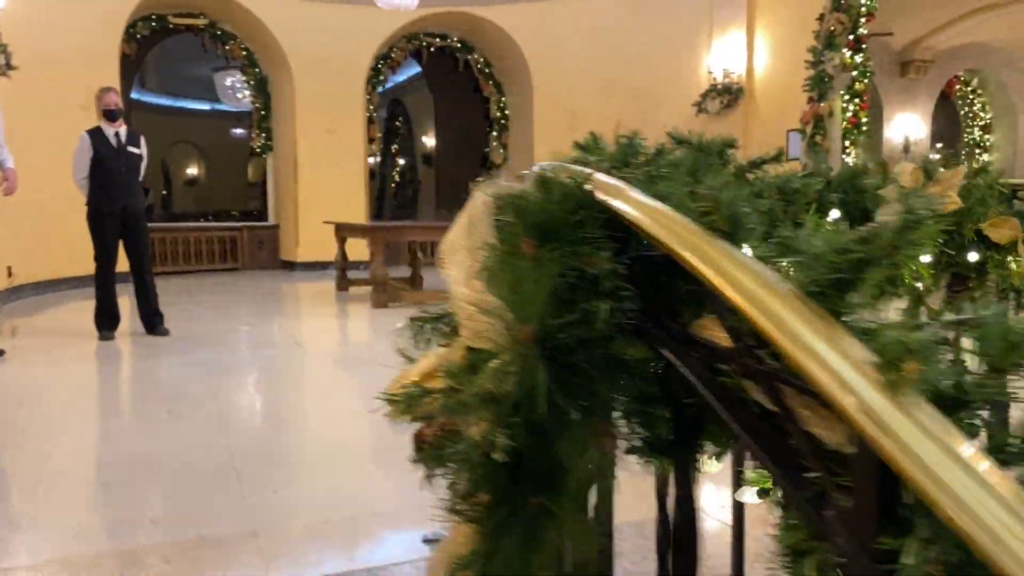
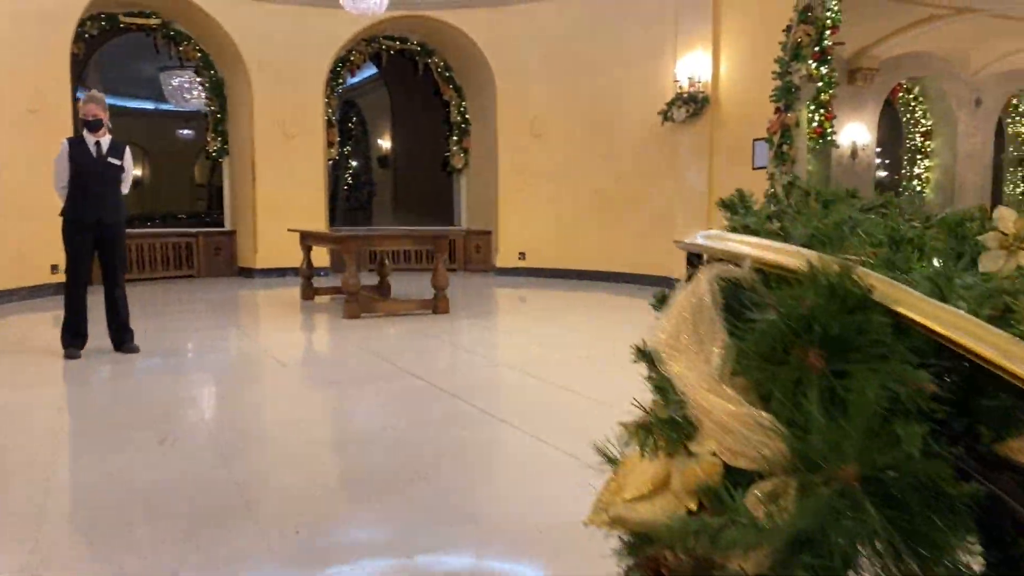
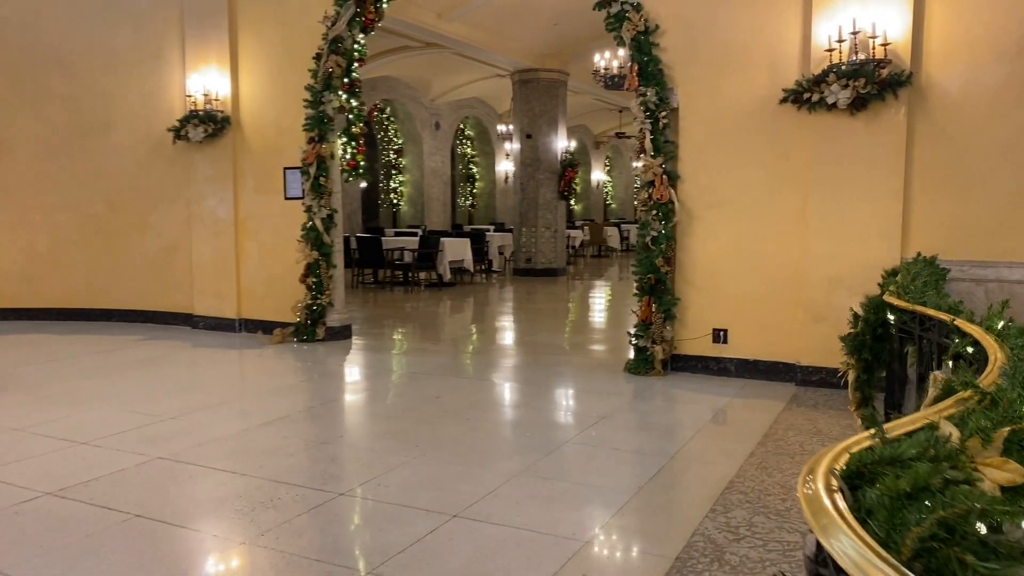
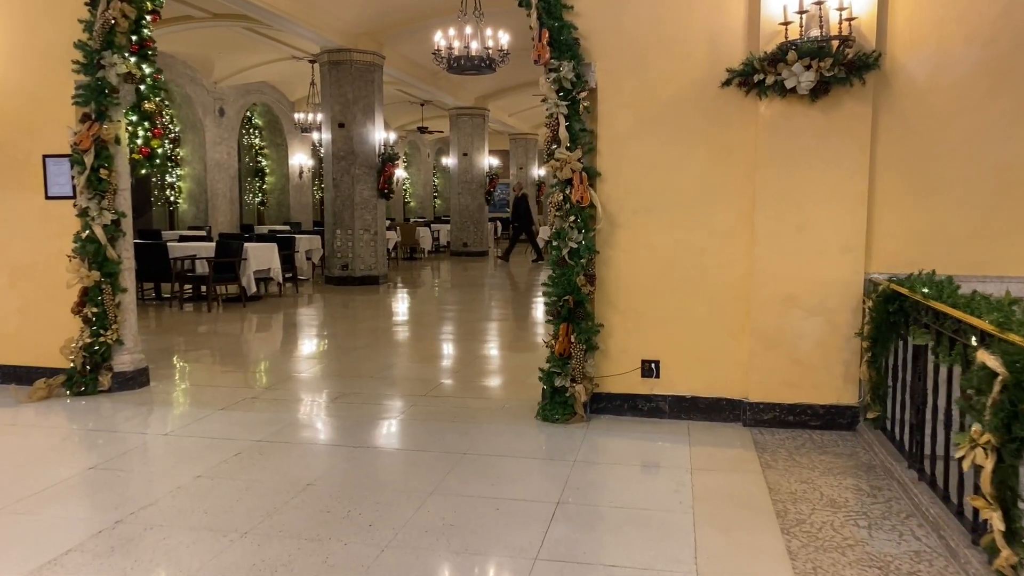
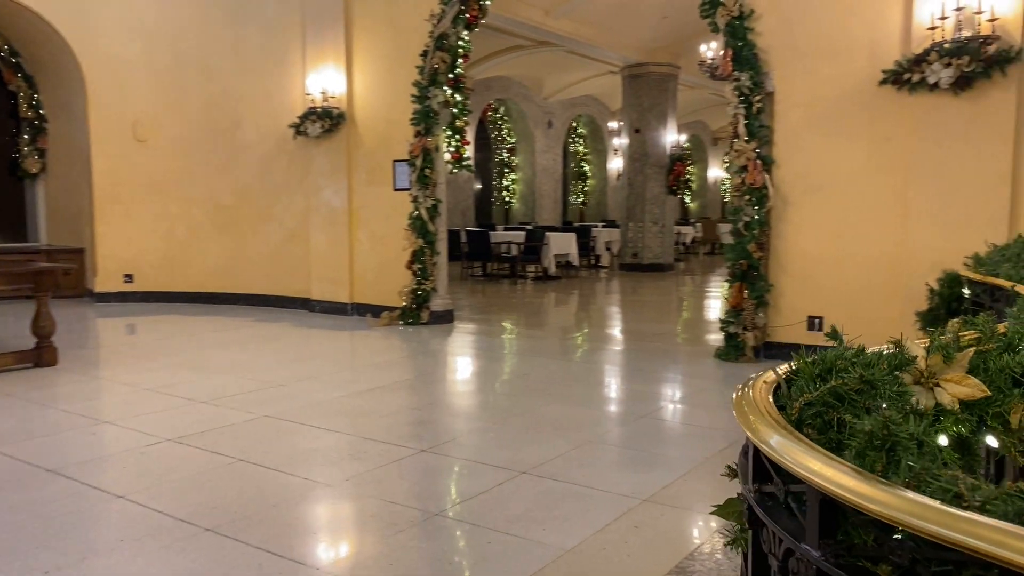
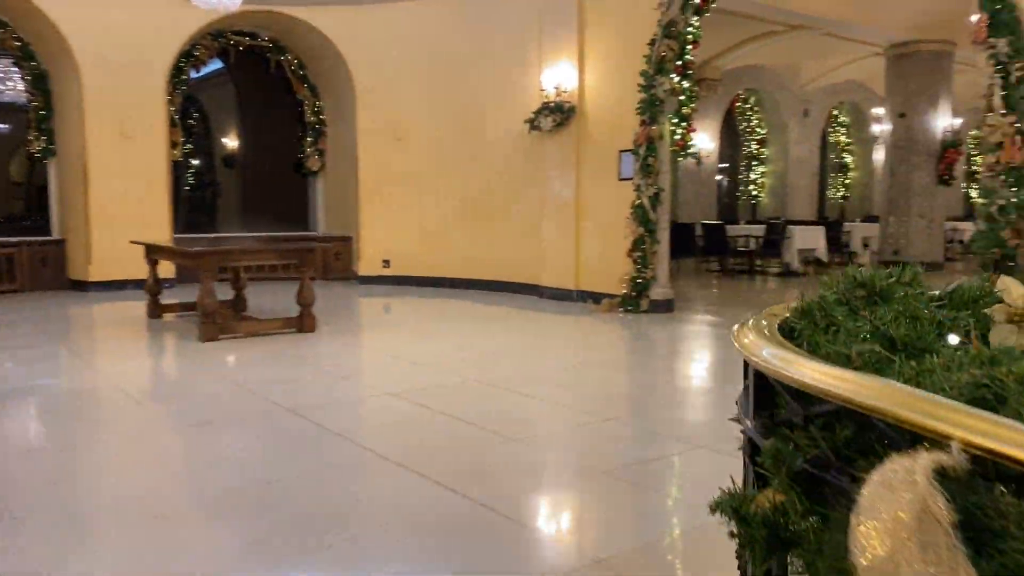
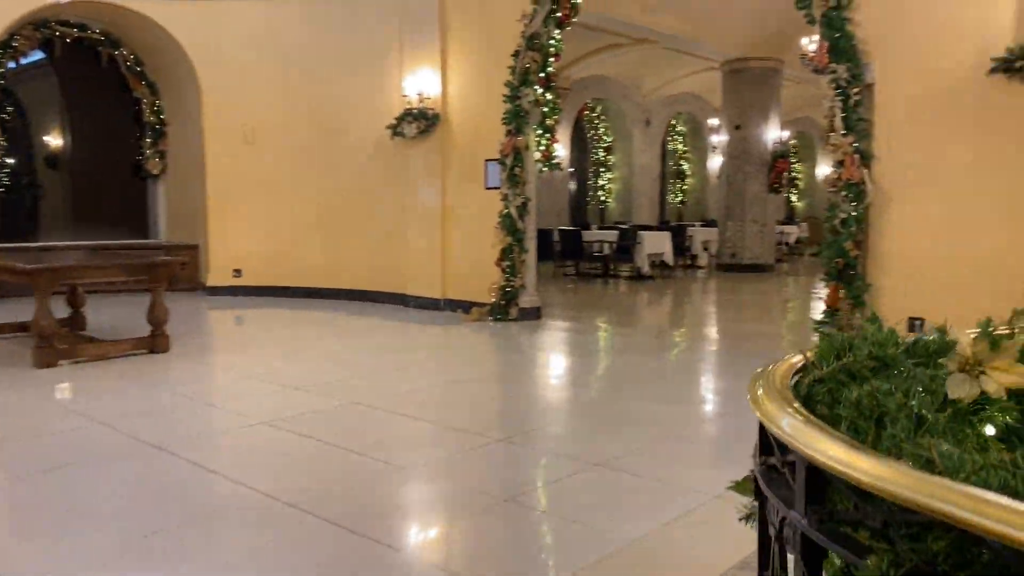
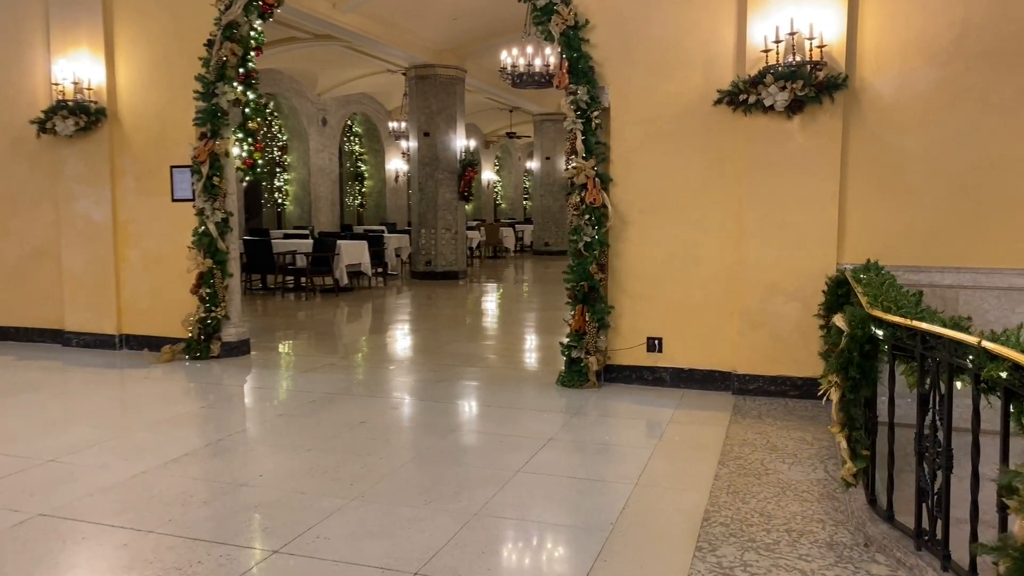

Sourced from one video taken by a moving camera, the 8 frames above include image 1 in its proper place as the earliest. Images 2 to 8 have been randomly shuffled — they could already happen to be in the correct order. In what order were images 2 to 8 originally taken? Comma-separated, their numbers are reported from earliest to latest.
2, 6, 7, 5, 3, 8, 4
